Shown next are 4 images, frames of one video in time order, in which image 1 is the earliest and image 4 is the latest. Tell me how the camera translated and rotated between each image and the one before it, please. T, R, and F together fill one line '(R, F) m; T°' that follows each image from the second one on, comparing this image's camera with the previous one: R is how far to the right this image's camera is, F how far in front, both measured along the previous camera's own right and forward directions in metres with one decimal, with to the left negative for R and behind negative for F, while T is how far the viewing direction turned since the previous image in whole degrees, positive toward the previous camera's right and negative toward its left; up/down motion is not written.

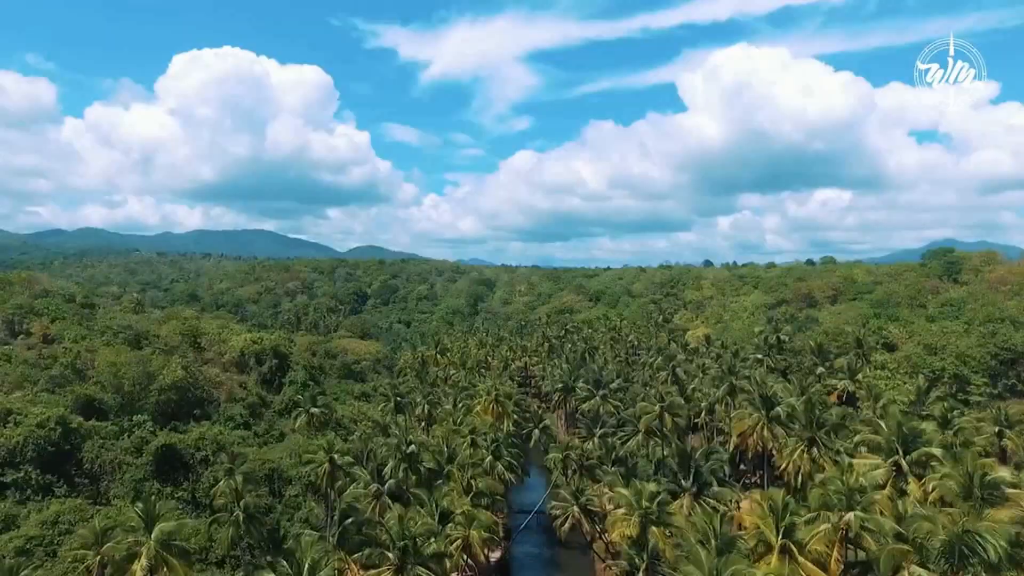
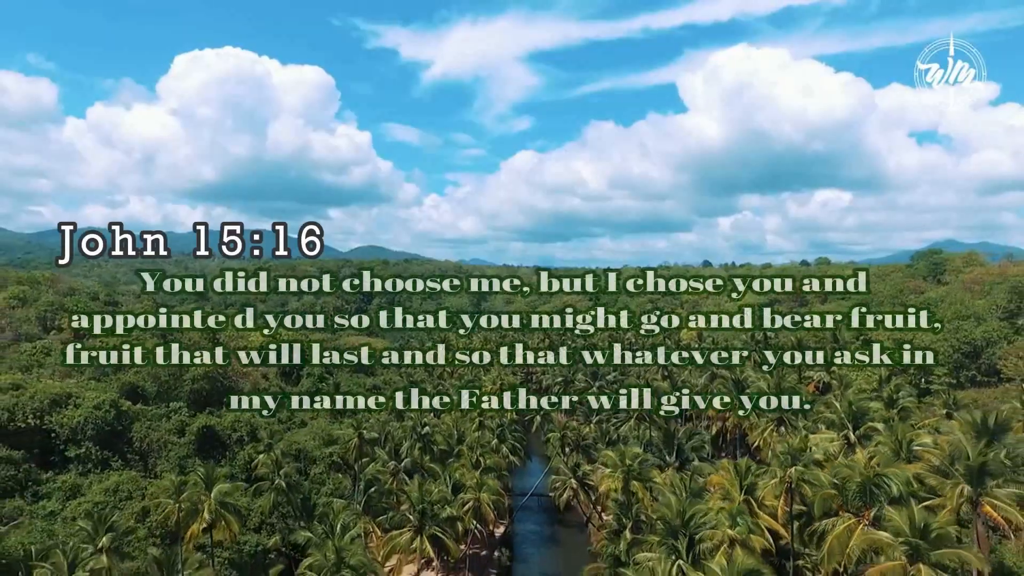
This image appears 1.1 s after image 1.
(-0.2, -4.7) m; 0°
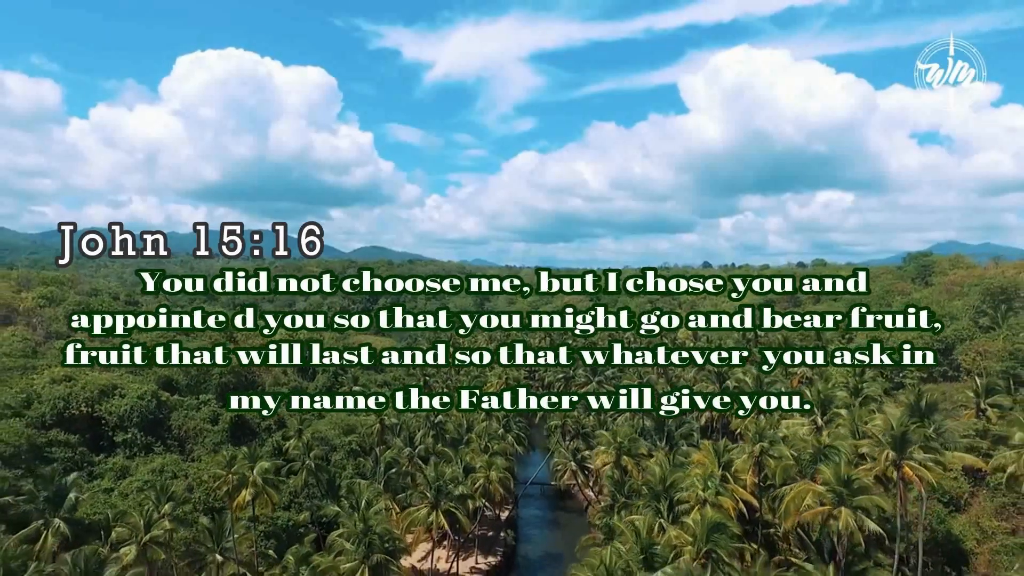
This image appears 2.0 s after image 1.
(-0.2, -4.3) m; 0°
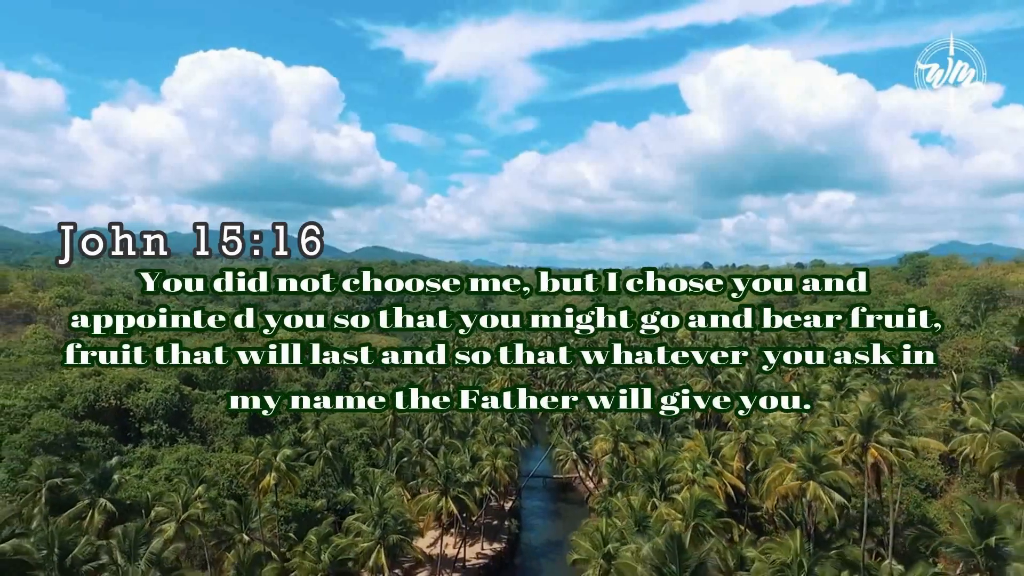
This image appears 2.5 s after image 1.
(-0.2, -2.6) m; 0°
